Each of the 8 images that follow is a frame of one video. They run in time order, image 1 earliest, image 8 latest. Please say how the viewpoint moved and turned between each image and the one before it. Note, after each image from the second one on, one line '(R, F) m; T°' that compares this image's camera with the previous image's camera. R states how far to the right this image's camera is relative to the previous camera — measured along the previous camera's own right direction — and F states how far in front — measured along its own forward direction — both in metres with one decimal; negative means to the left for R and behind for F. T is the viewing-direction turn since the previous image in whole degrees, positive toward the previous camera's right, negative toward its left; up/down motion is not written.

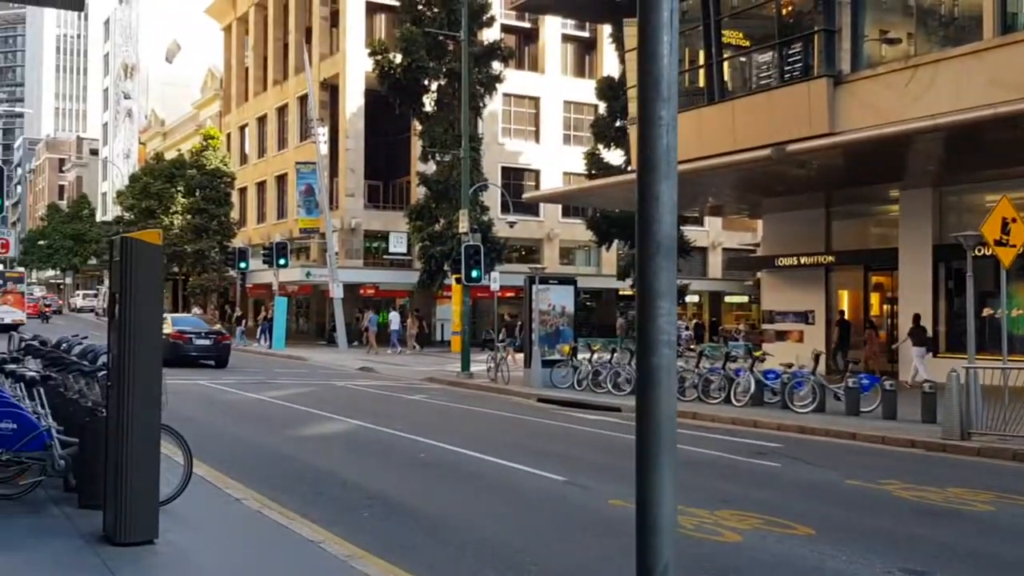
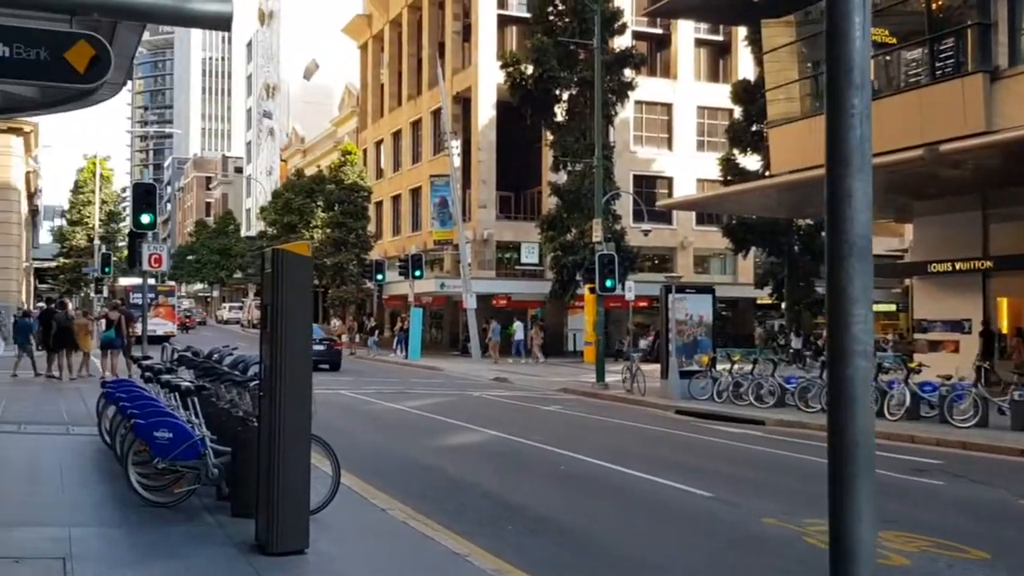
(-0.1, +0.2) m; -7°
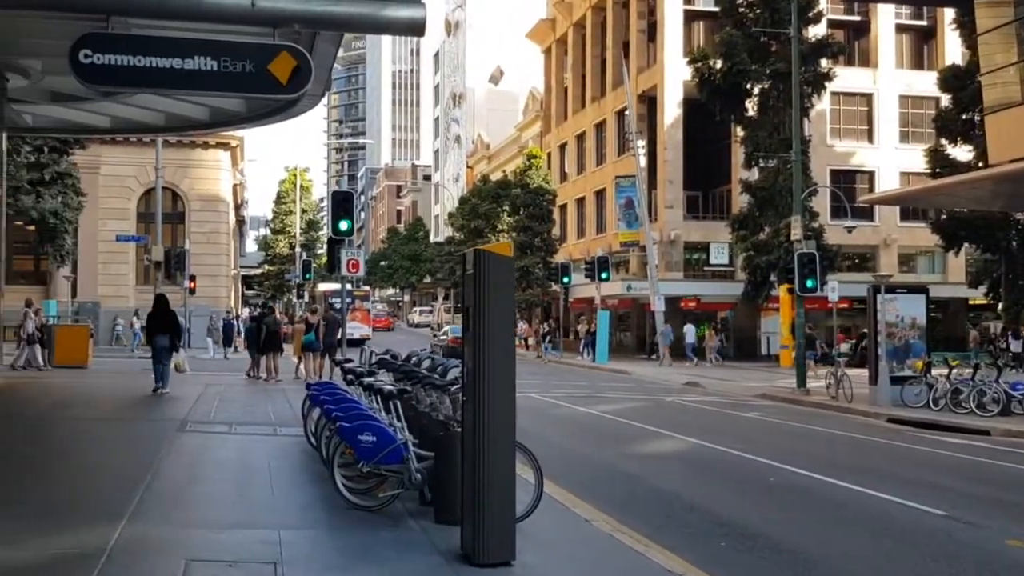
(-0.2, +0.4) m; -10°
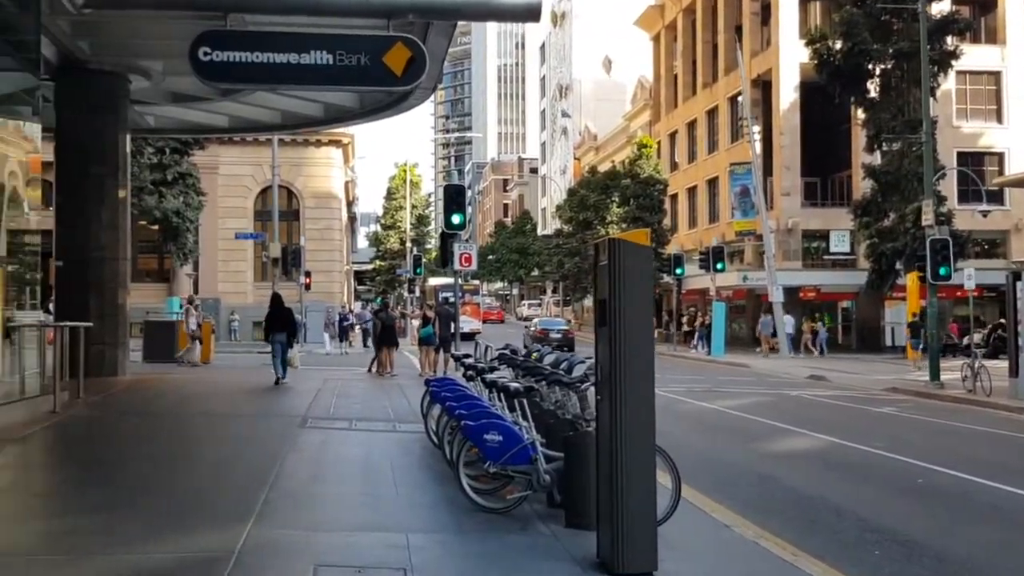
(-0.2, +0.4) m; -6°
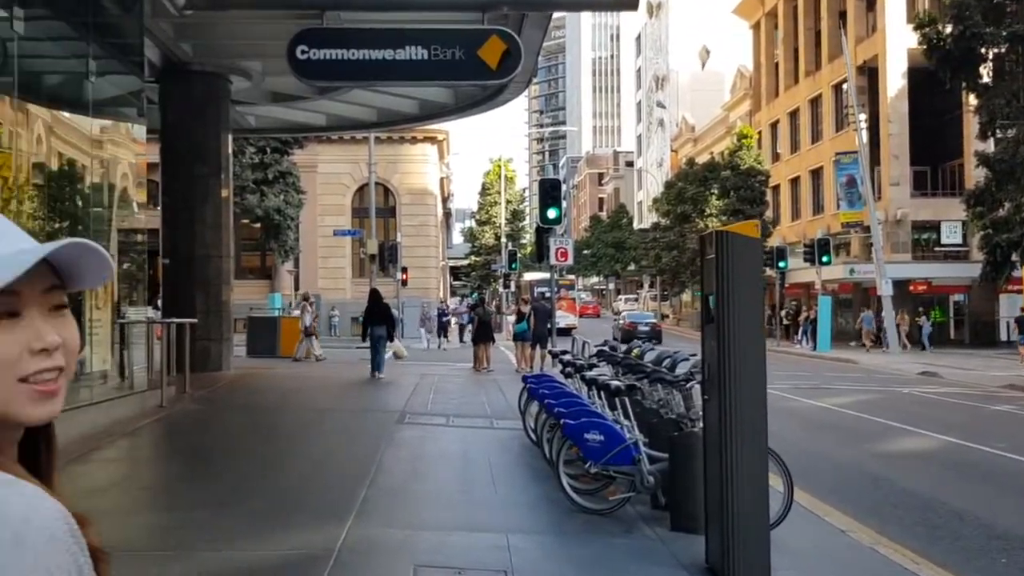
(0.0, +0.2) m; -5°
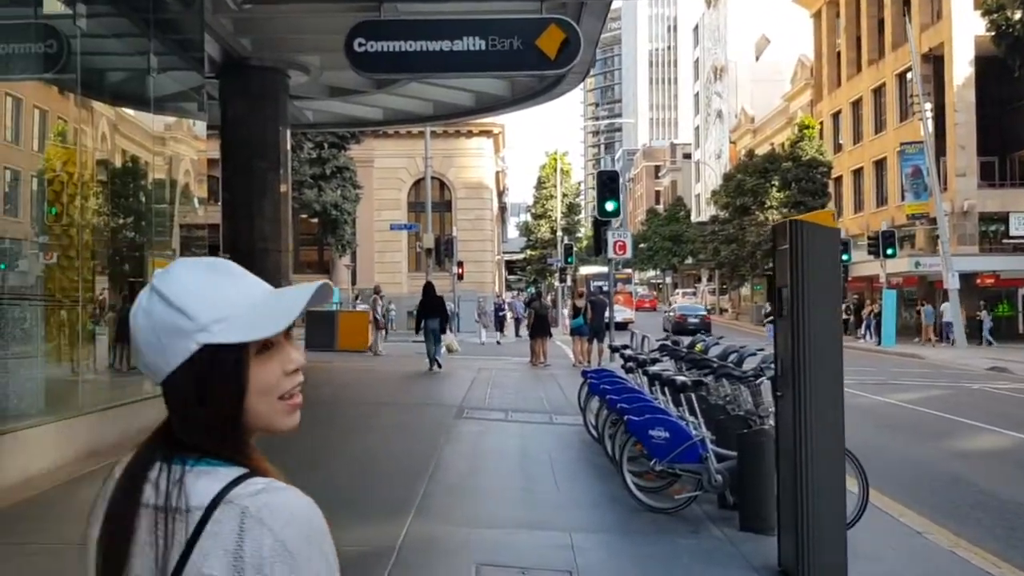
(-0.1, +0.2) m; -3°
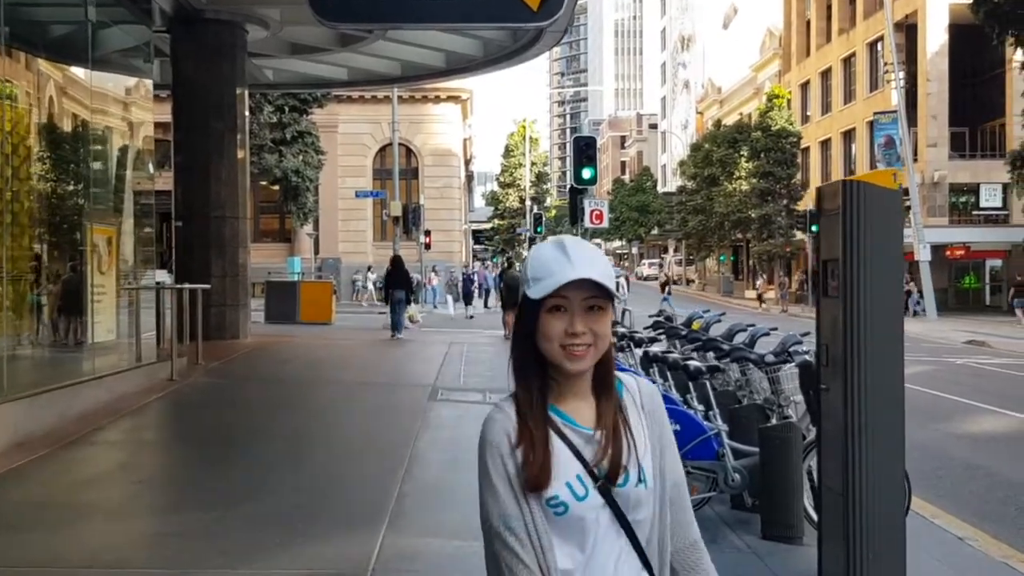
(-0.2, +1.0) m; +2°
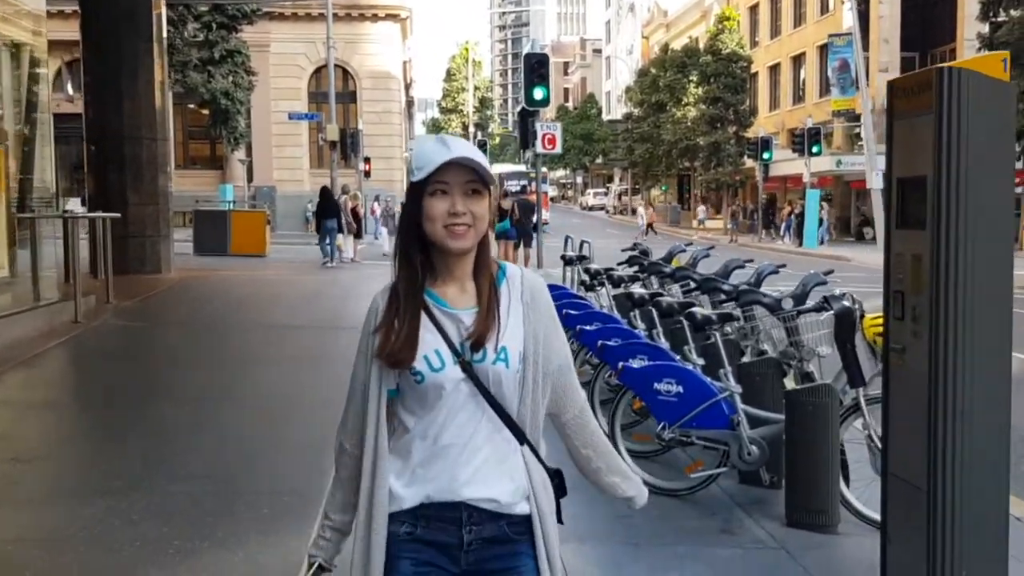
(-0.1, +1.3) m; +3°
